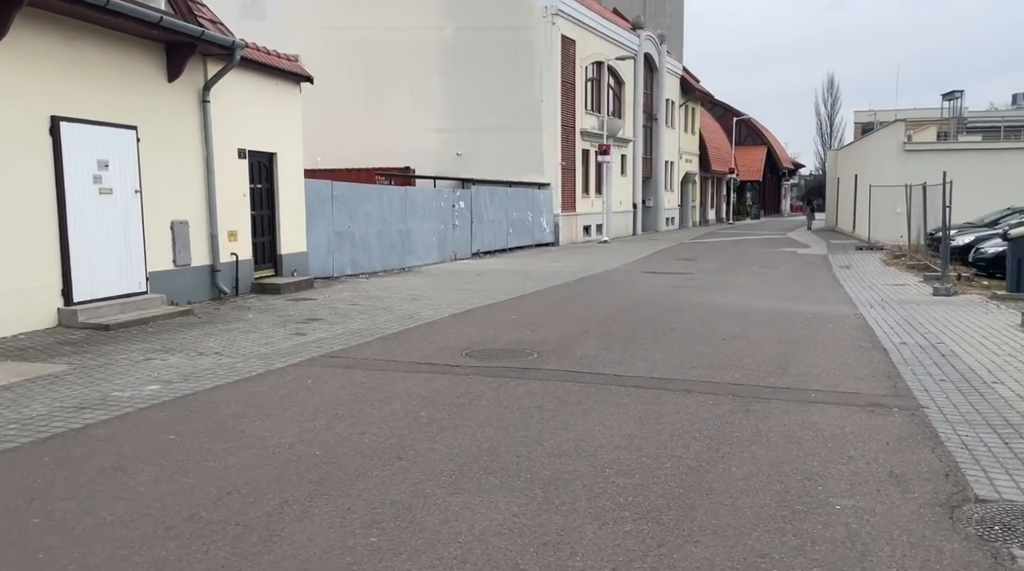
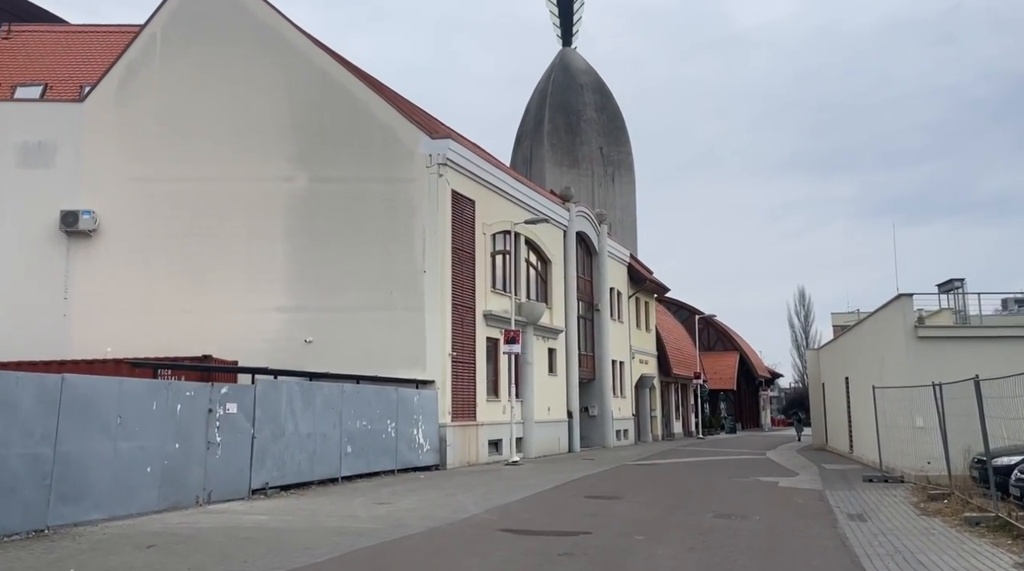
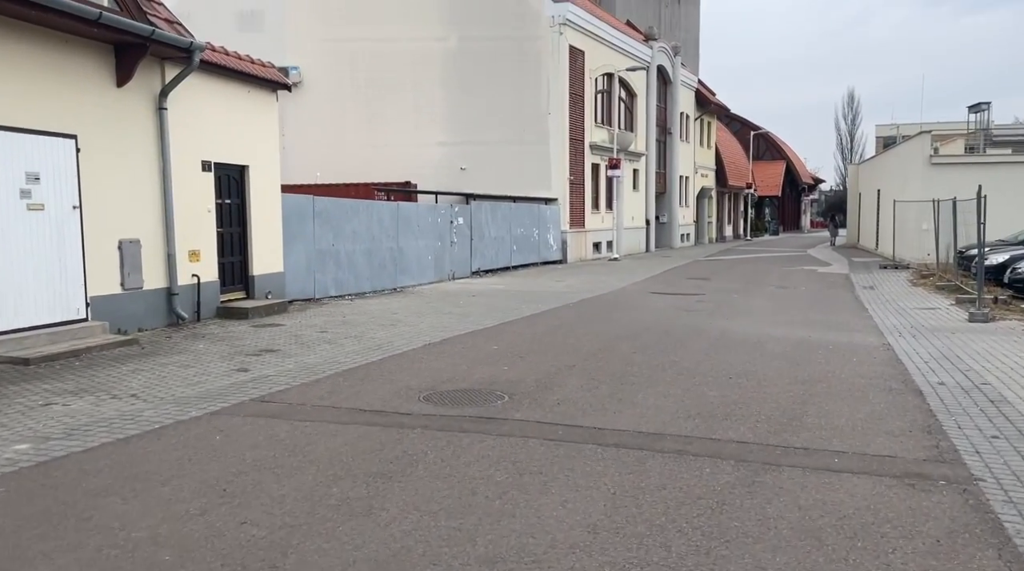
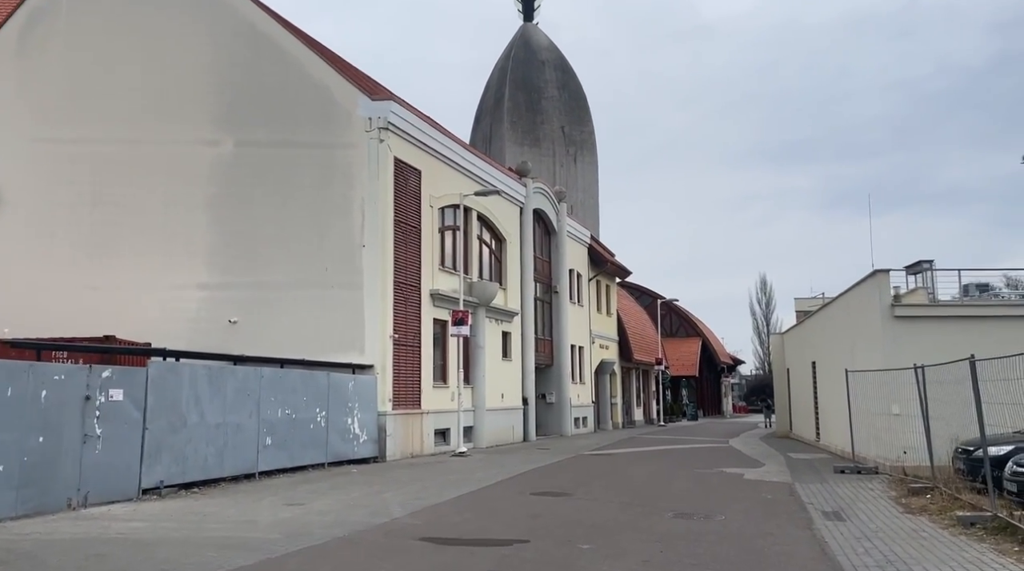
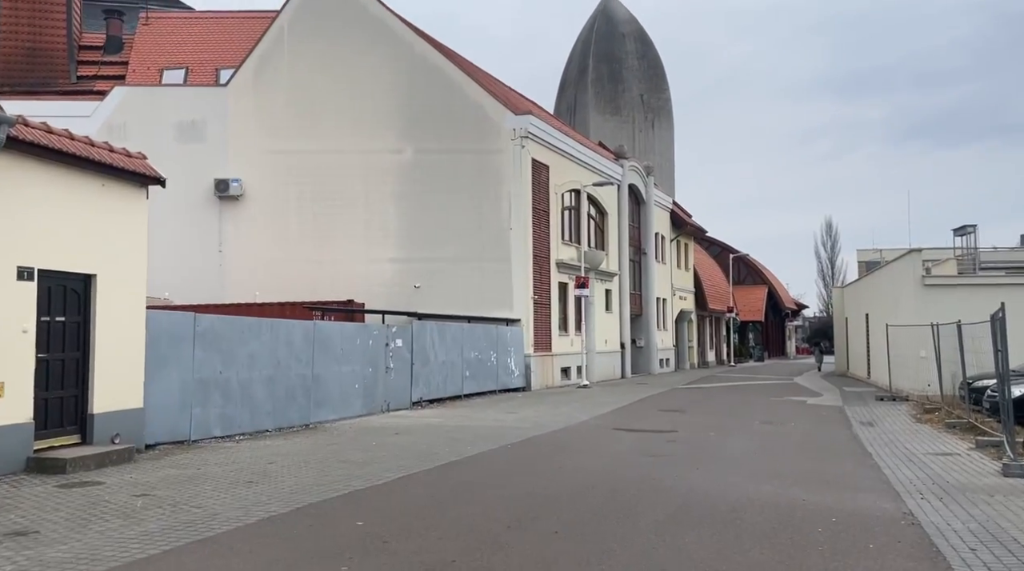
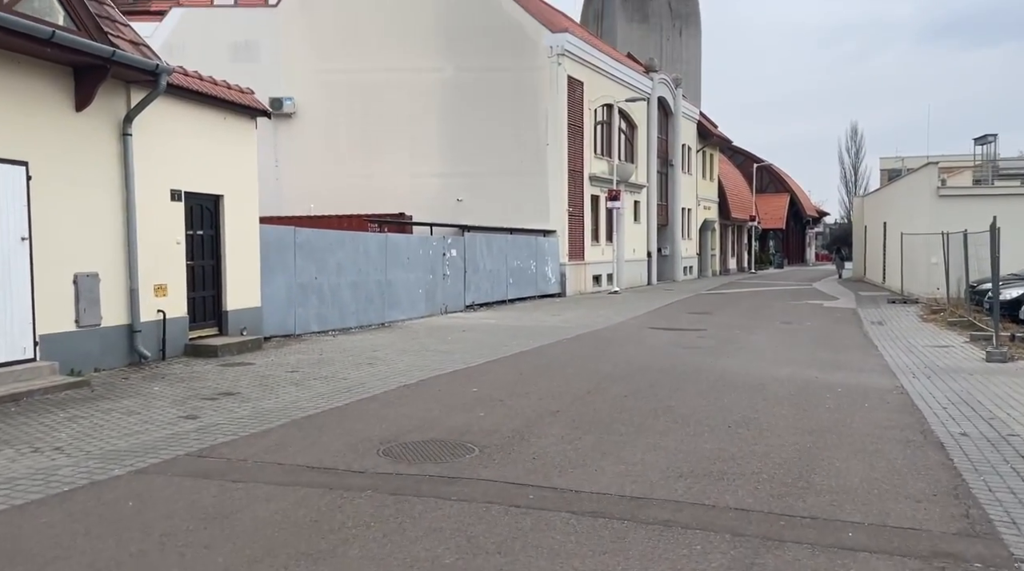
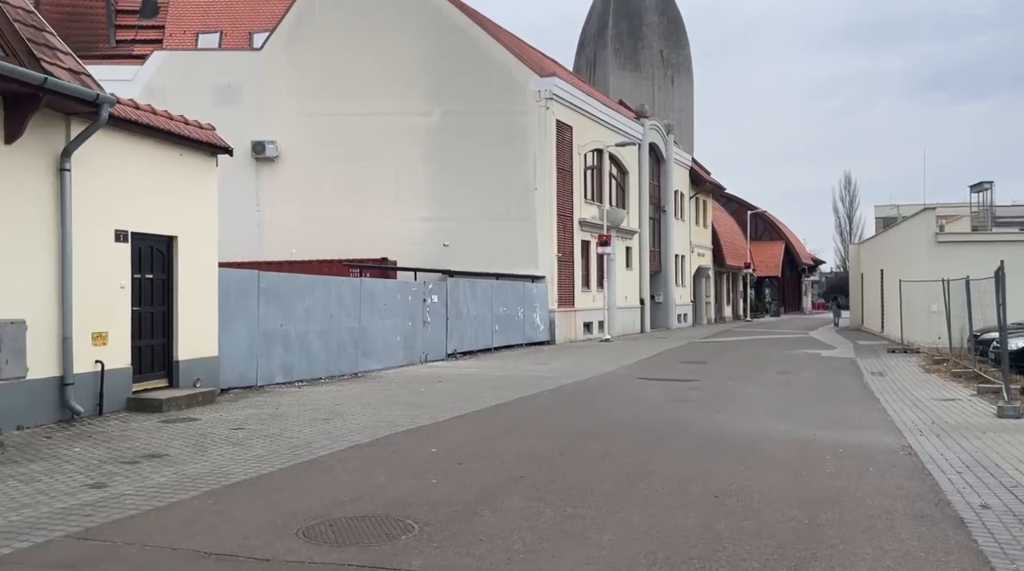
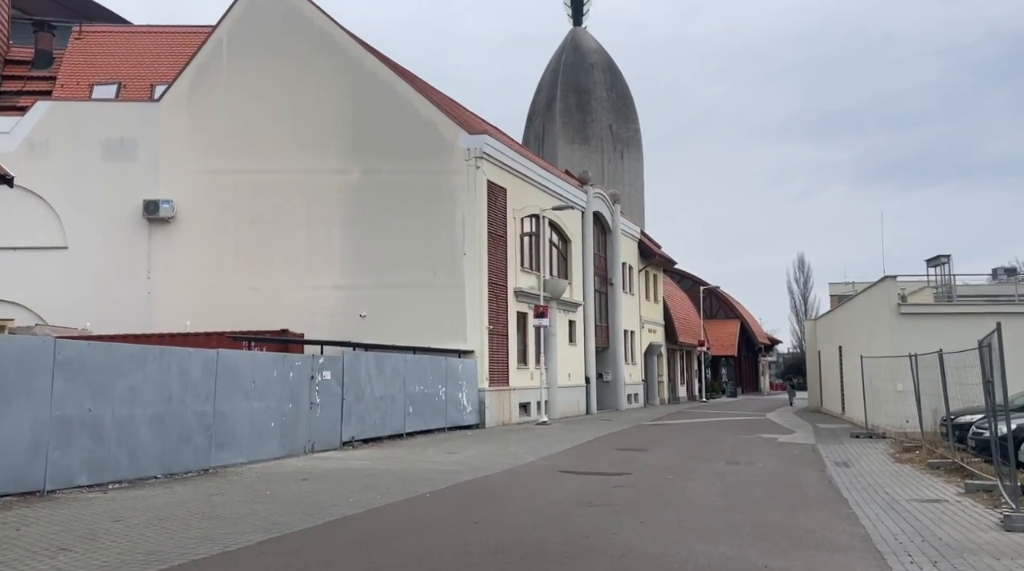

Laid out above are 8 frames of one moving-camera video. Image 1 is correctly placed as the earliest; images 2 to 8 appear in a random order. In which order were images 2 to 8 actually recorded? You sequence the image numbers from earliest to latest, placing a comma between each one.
3, 6, 7, 5, 8, 2, 4
